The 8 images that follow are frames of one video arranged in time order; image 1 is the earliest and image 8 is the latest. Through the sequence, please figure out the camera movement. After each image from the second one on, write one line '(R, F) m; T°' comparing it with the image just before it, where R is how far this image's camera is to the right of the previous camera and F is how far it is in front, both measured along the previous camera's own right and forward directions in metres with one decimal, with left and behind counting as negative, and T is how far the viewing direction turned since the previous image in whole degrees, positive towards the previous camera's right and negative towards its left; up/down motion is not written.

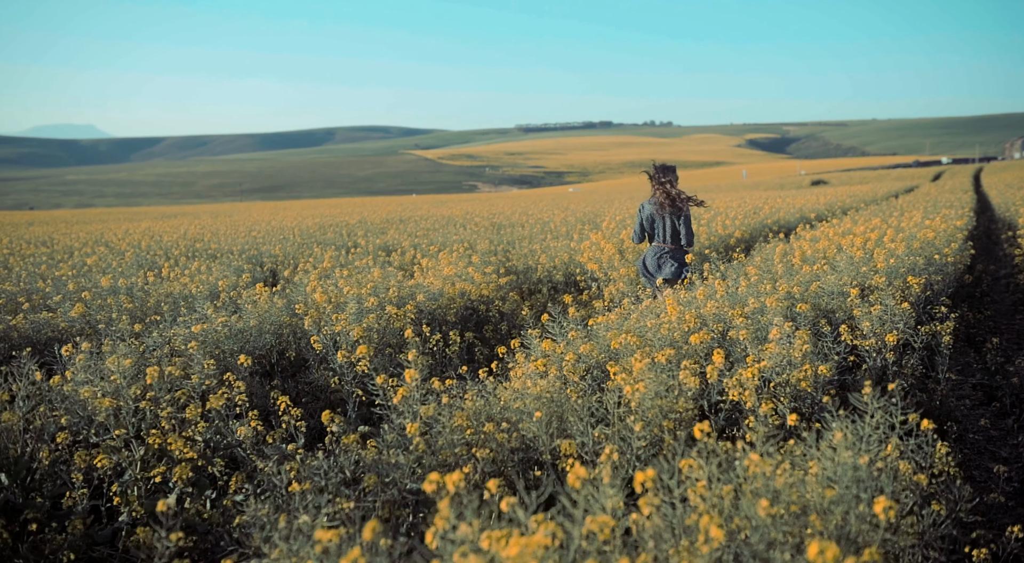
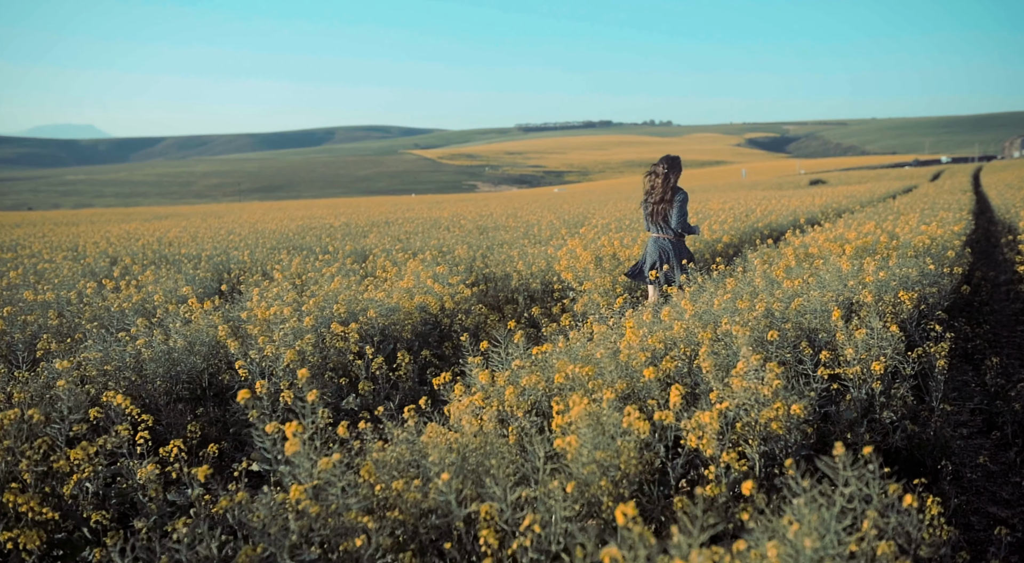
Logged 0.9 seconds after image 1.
(+0.4, +0.5) m; 0°
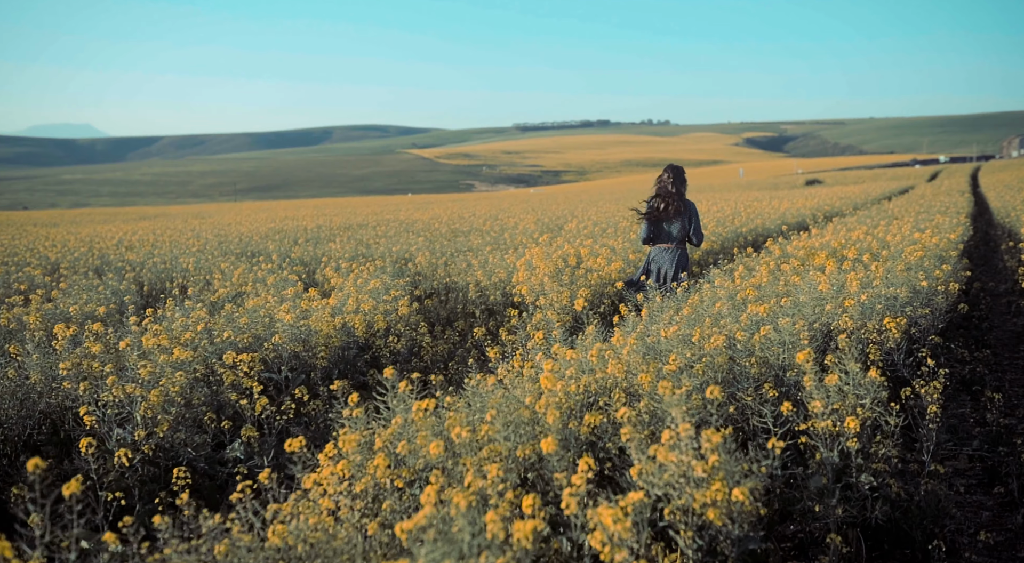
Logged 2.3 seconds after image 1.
(+0.6, +0.9) m; 0°
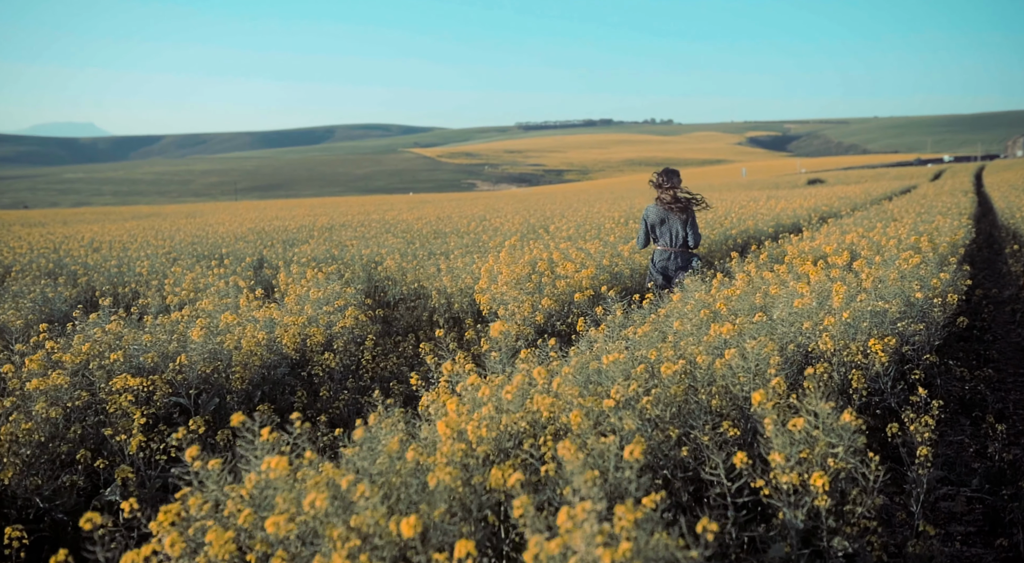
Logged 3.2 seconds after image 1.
(+0.5, +0.6) m; 0°
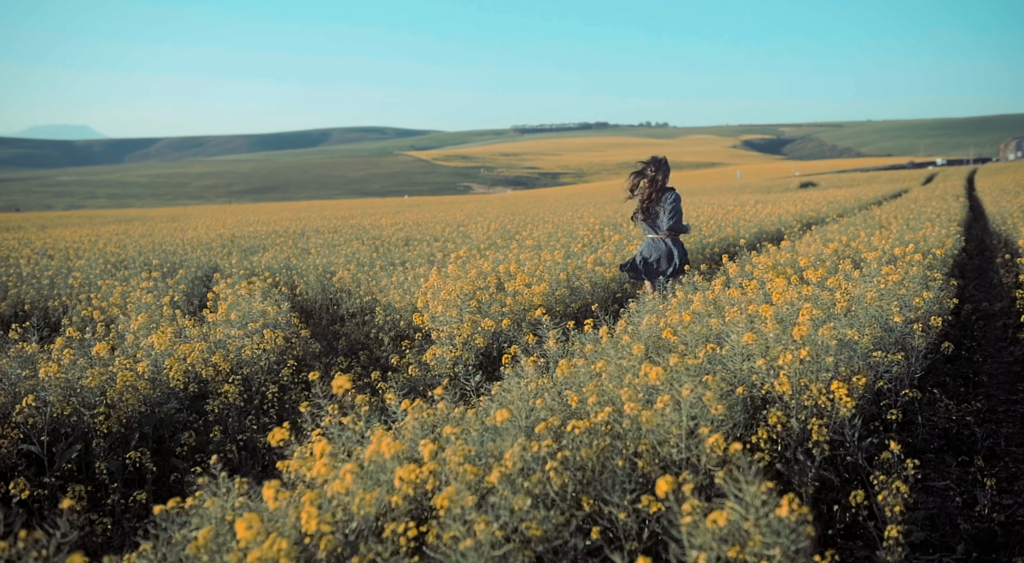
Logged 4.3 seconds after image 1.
(+0.5, +0.7) m; 0°
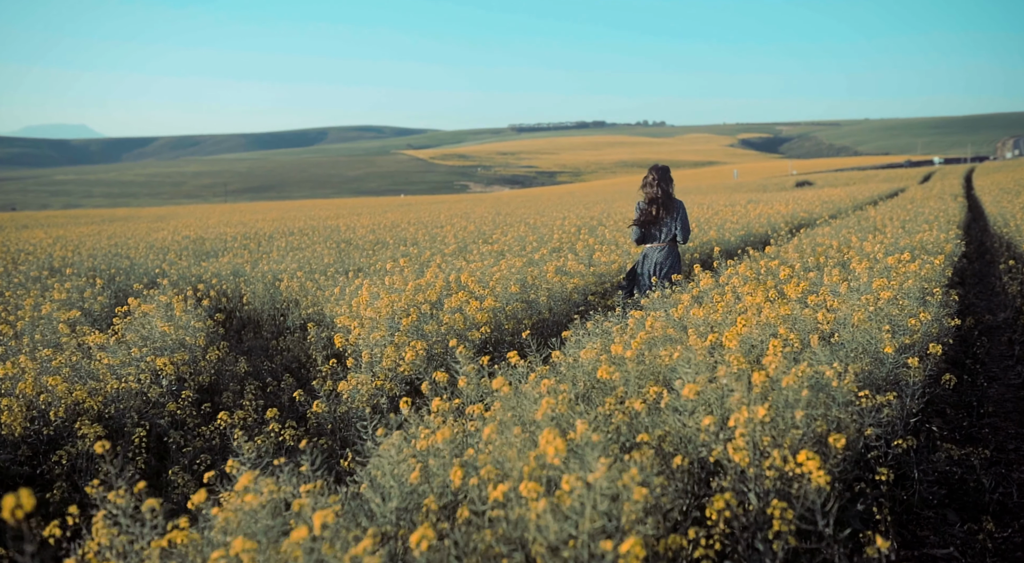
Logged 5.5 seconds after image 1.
(+0.5, +0.9) m; 0°
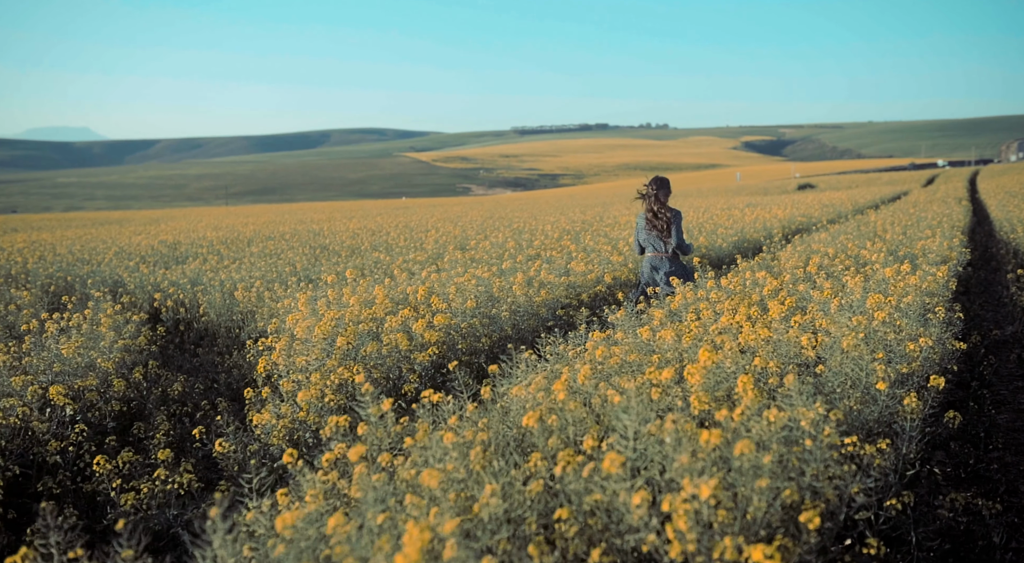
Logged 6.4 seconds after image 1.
(+0.4, +0.6) m; 0°
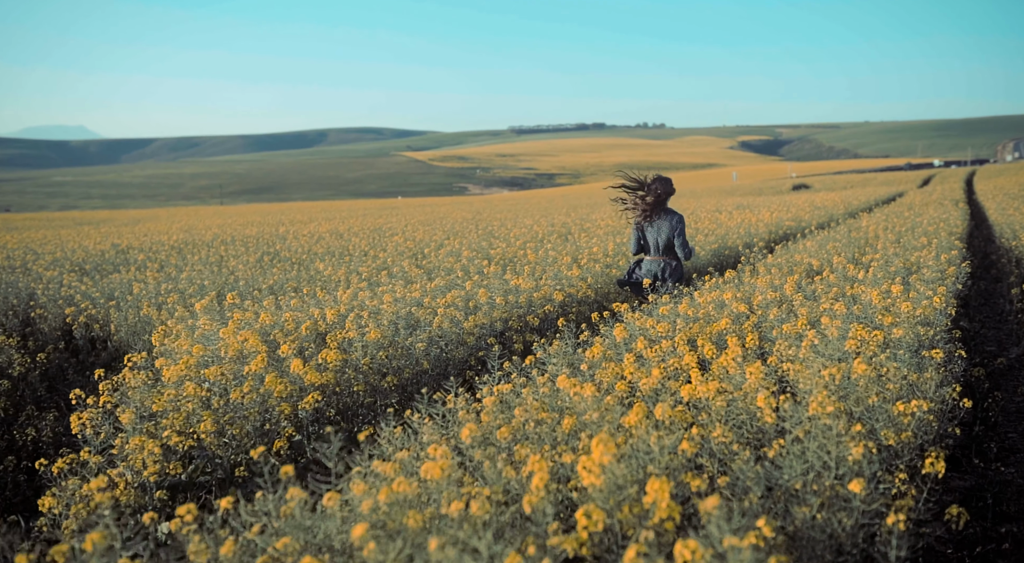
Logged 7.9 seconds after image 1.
(+0.6, +1.0) m; 0°
